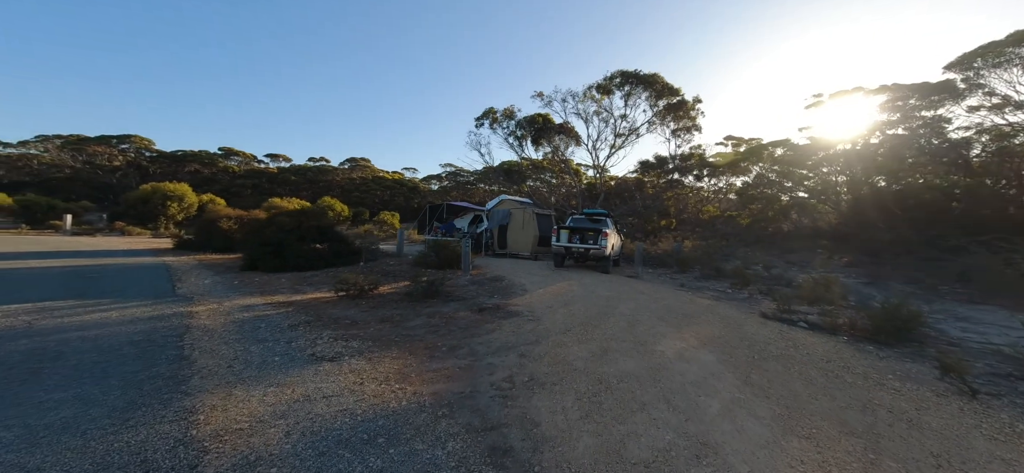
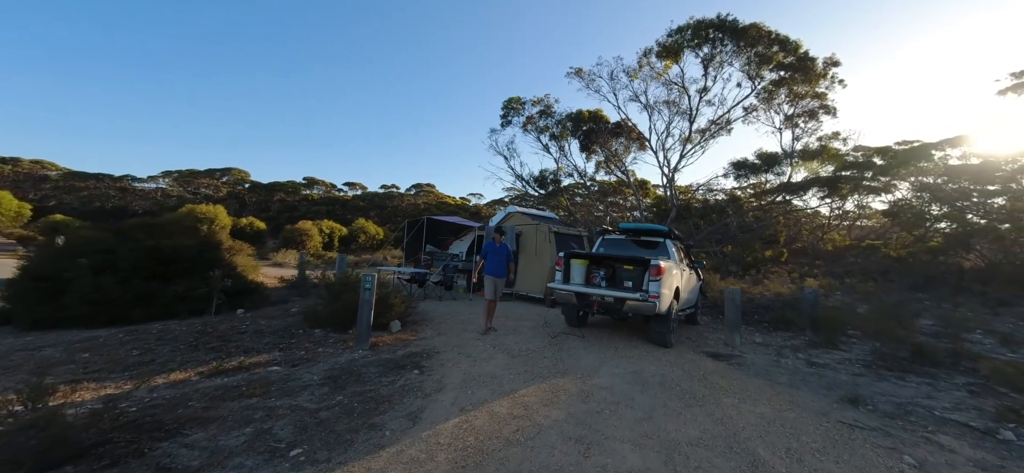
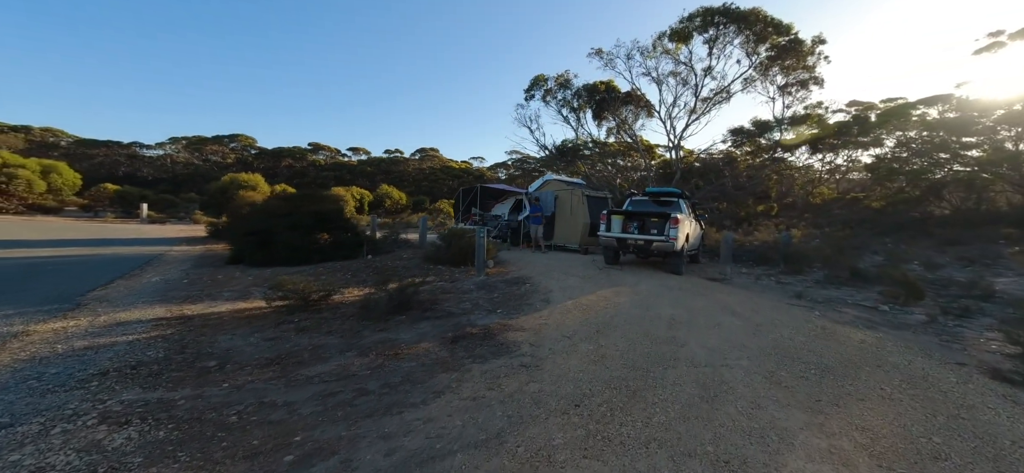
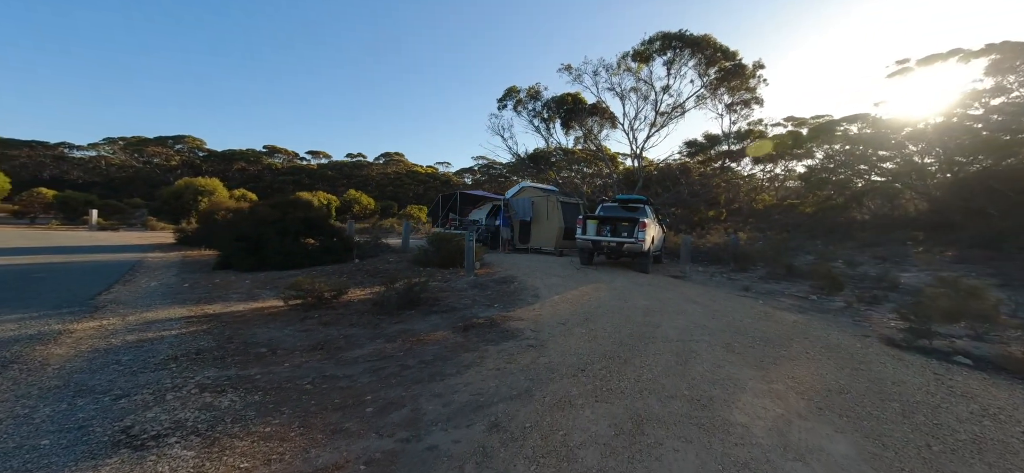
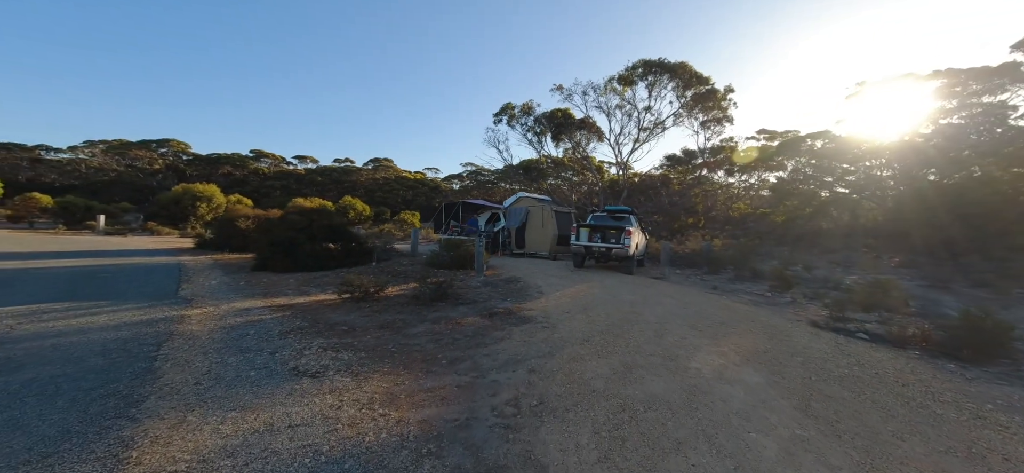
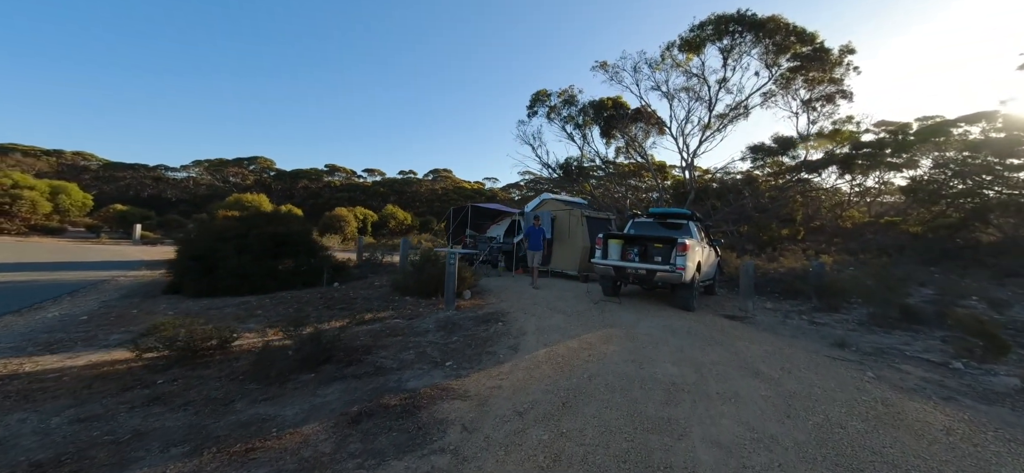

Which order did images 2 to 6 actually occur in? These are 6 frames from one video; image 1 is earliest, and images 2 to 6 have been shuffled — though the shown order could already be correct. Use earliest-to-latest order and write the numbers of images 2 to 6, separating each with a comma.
5, 4, 3, 6, 2
